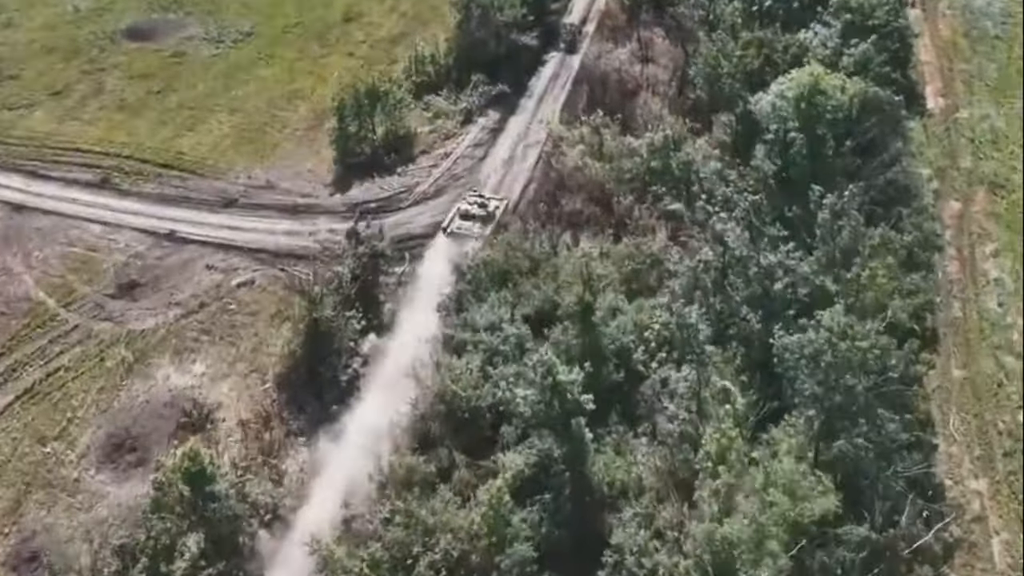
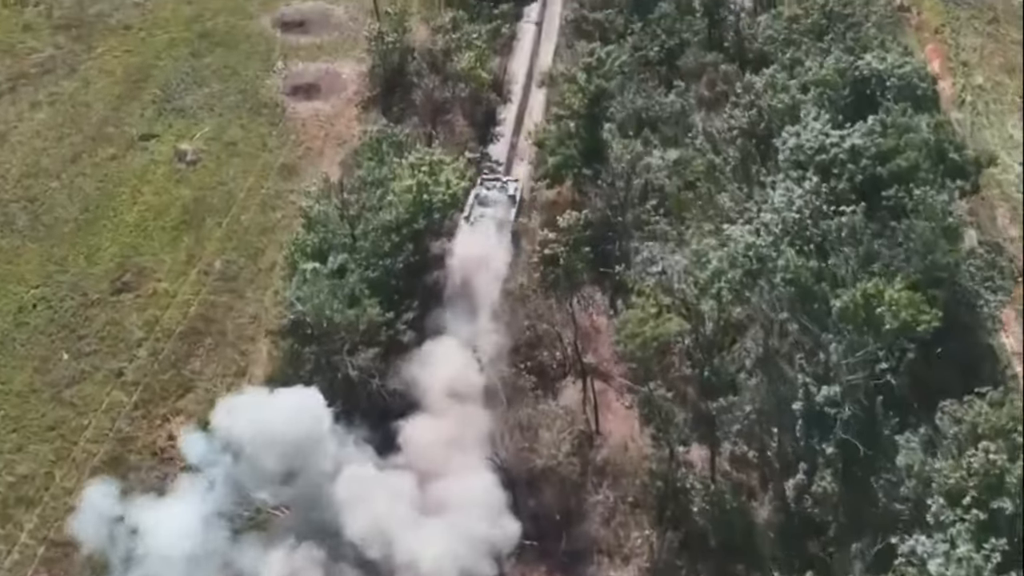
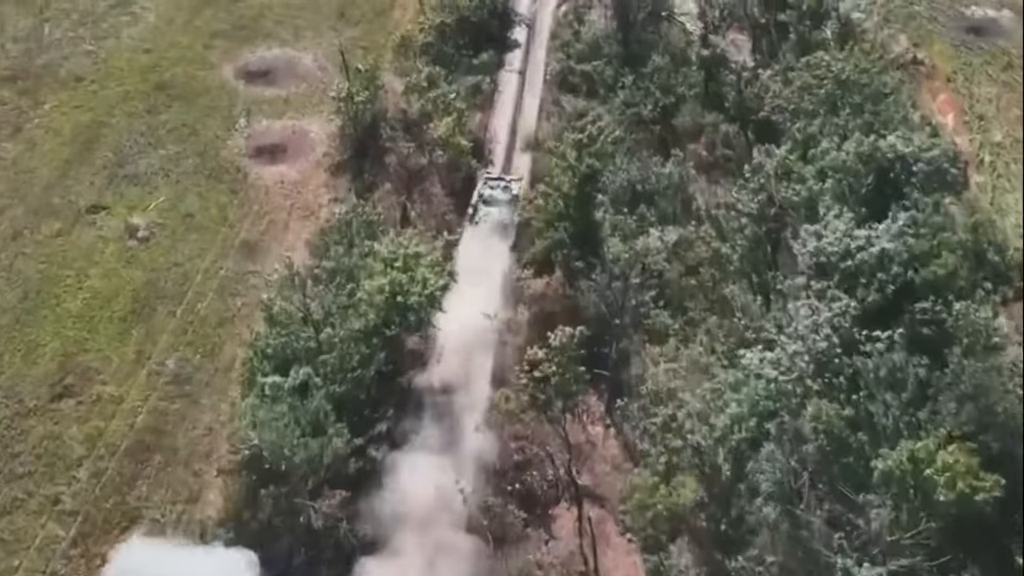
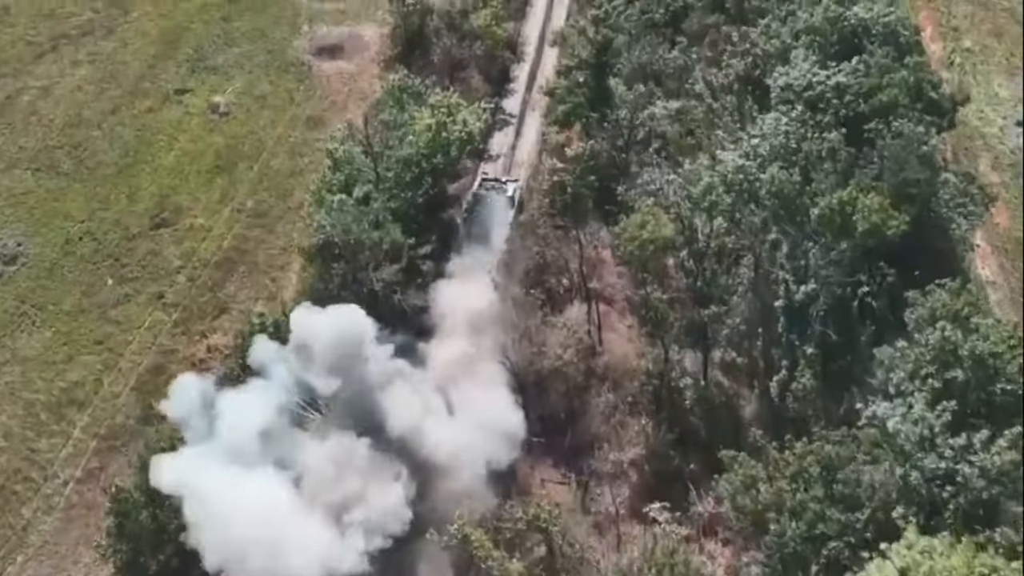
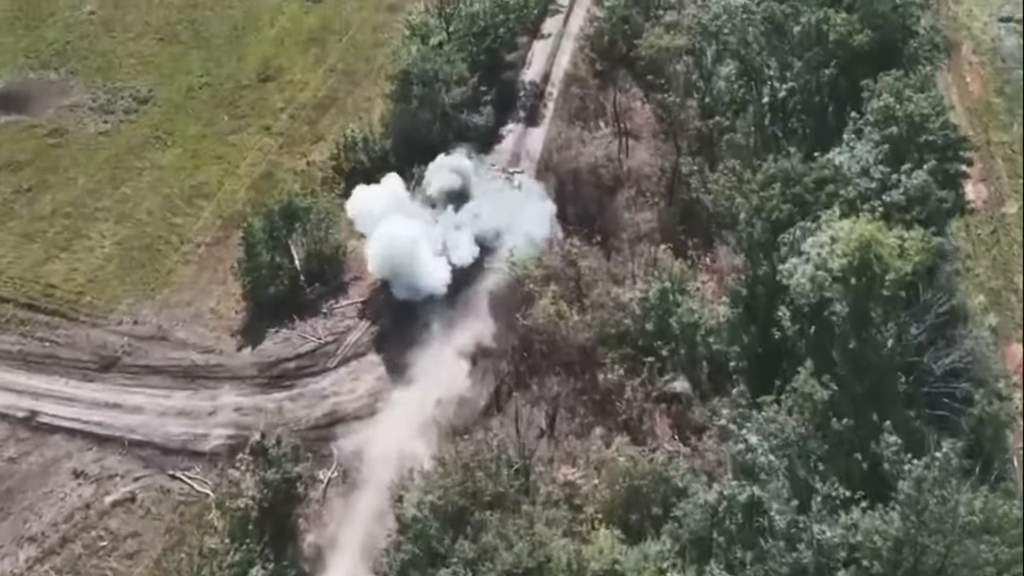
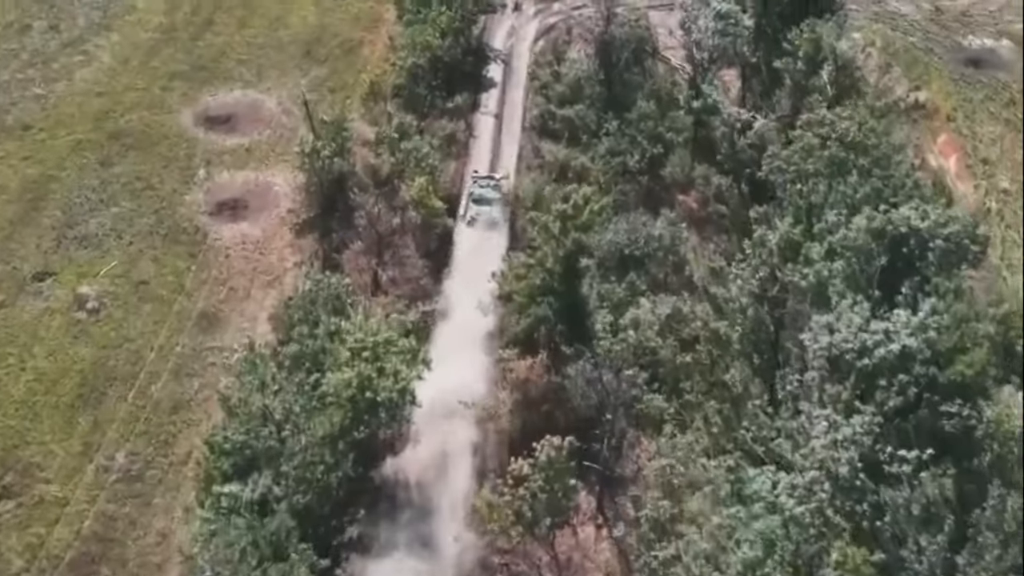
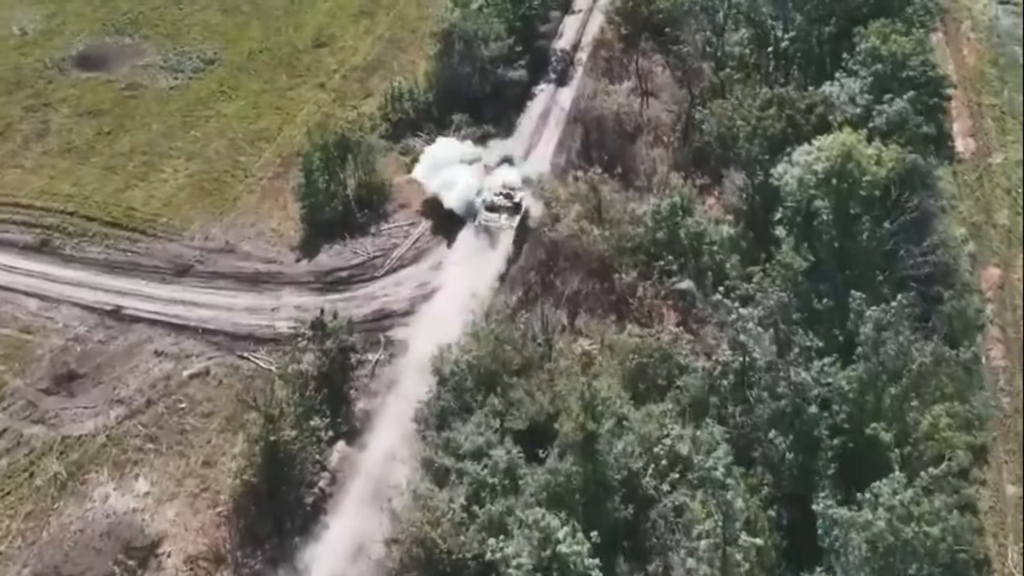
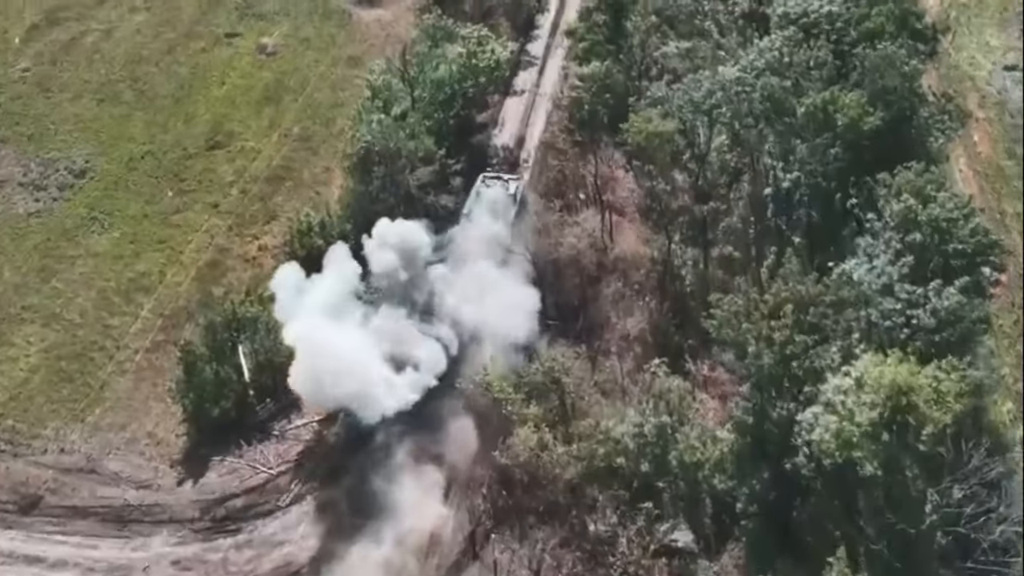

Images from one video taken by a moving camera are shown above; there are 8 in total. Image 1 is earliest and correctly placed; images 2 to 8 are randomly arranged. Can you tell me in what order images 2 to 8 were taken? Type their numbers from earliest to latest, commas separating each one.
7, 5, 8, 4, 2, 3, 6
